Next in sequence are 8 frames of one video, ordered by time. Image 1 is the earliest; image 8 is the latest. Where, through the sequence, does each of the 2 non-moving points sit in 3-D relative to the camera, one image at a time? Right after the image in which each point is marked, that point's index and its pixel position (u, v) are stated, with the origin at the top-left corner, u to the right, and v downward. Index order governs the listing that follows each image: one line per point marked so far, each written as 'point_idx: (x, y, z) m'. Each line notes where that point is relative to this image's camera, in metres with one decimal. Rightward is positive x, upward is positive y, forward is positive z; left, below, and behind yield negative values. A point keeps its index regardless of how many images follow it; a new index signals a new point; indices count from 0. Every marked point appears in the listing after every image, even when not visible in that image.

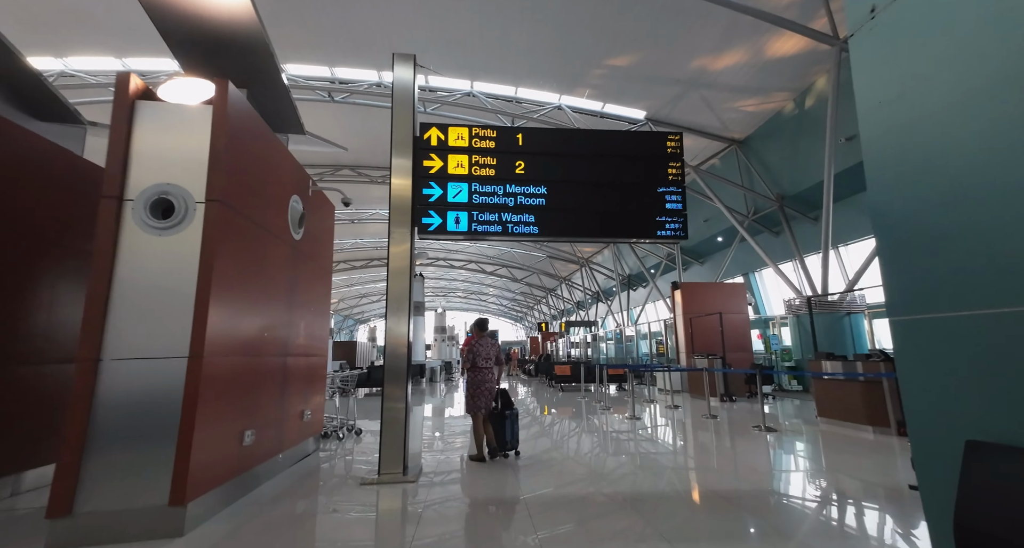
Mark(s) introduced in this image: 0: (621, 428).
0: (+2.4, -3.2, +8.8) m
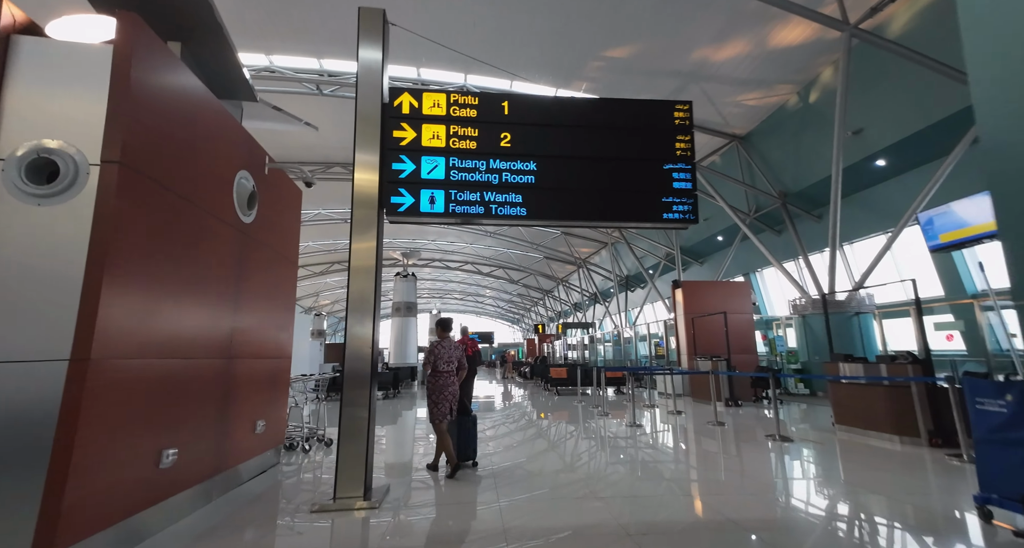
0: (+2.2, -3.2, +8.3) m
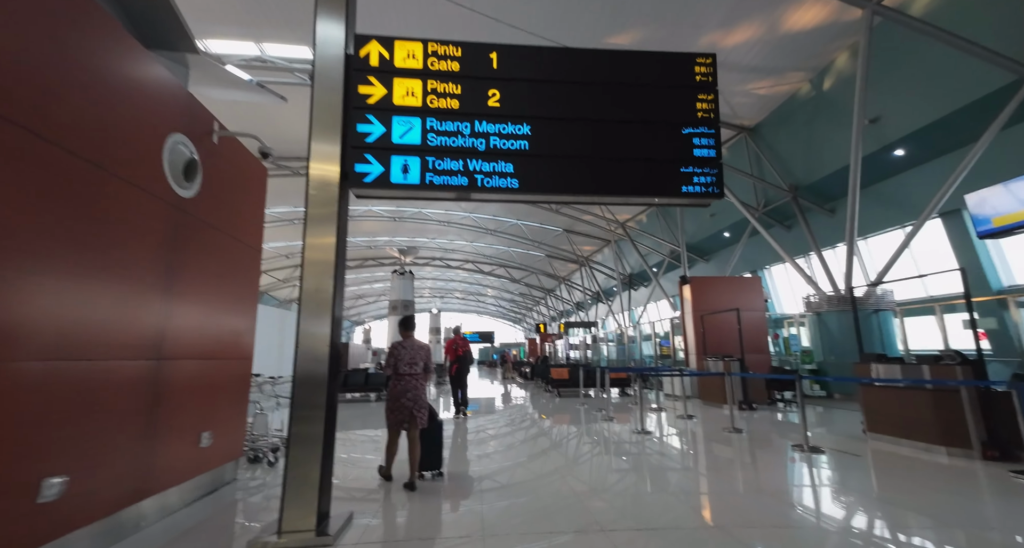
0: (+2.2, -3.1, +7.8) m
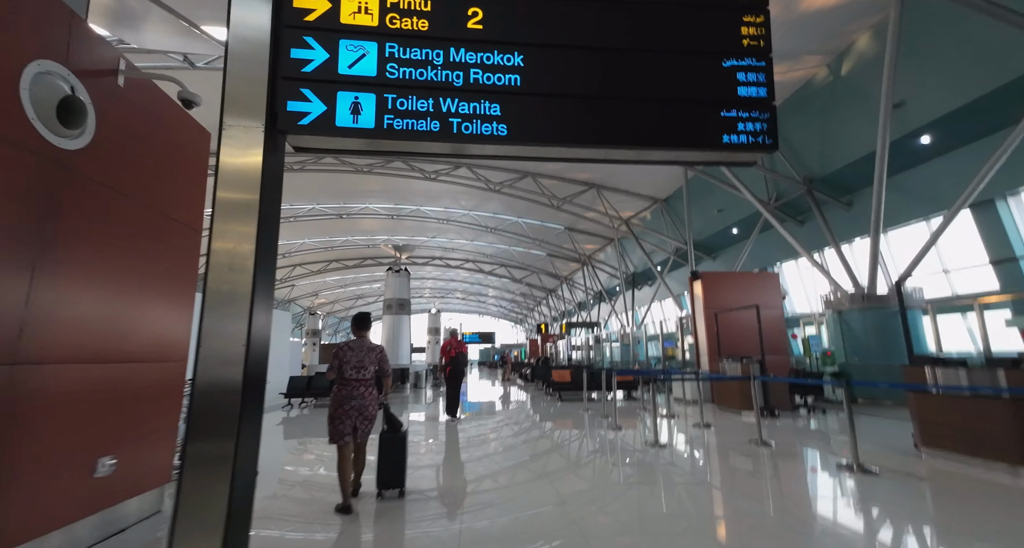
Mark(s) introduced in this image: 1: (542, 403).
0: (+2.1, -3.0, +7.1) m
1: (+0.9, -3.9, +12.7) m
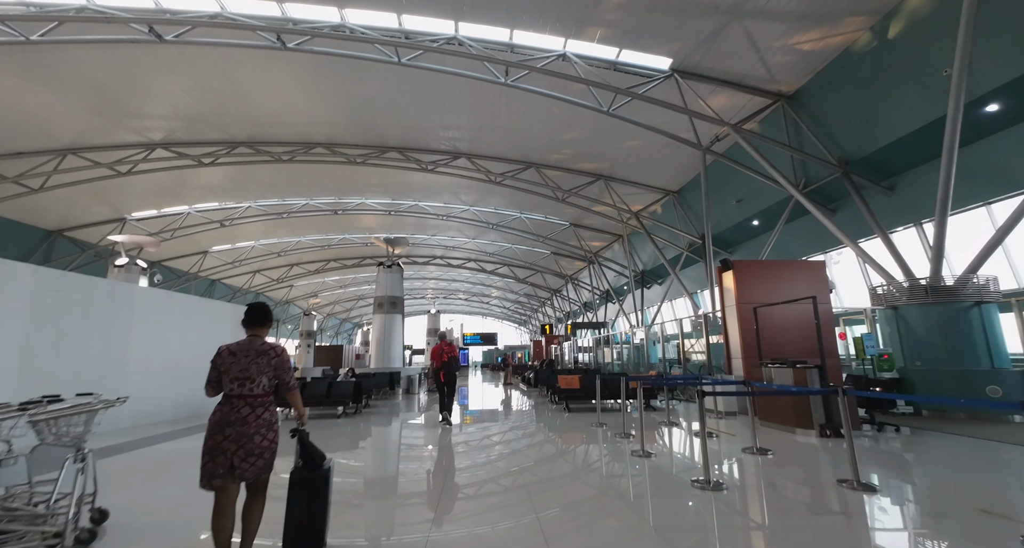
0: (+2.1, -2.8, +5.9) m
1: (+0.9, -3.8, +11.5) m
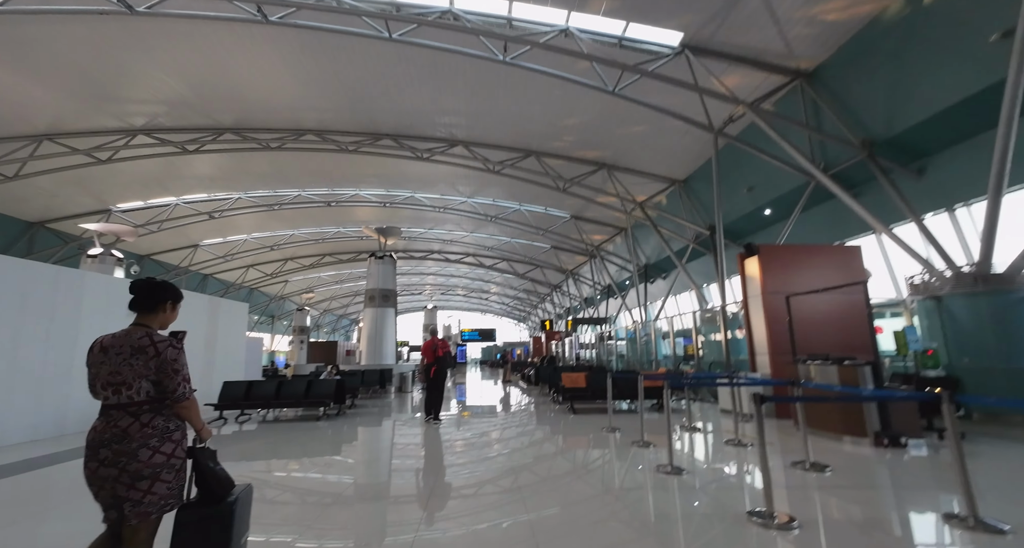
0: (+2.1, -2.5, +5.1) m
1: (+0.9, -3.5, +10.7) m
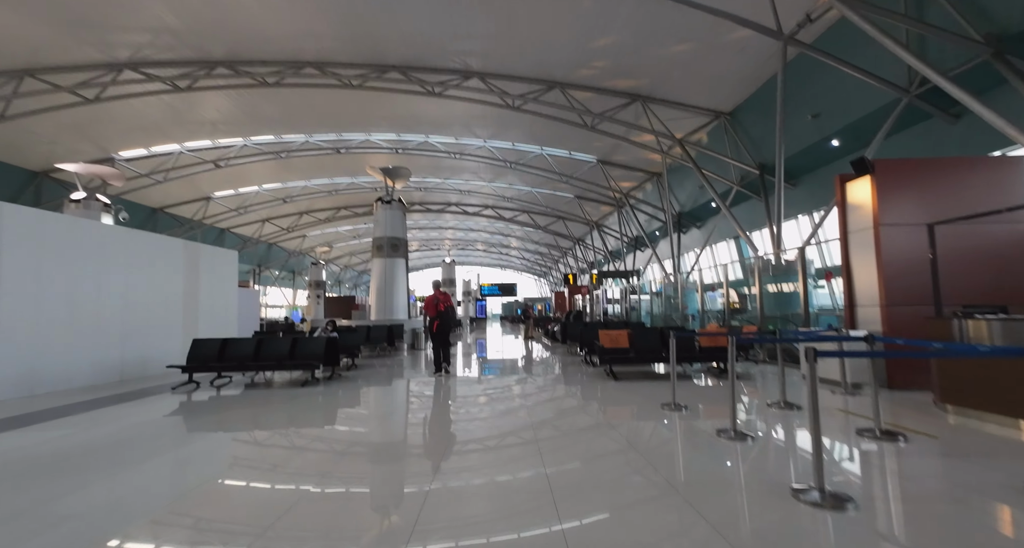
0: (+2.4, -1.8, +3.7) m
1: (+1.5, -2.2, +9.4) m
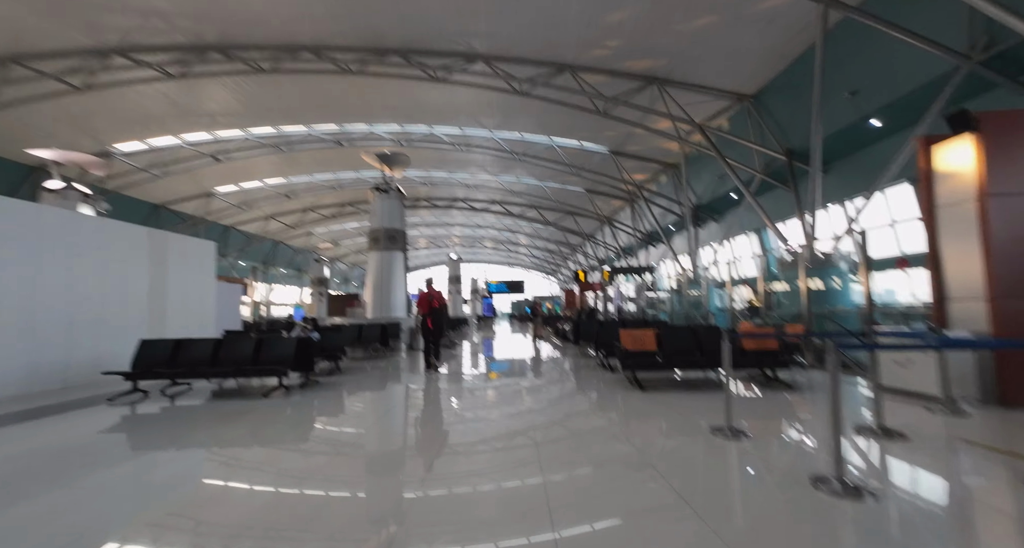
0: (+2.4, -1.7, +2.7) m
1: (+1.6, -2.1, +8.4) m
